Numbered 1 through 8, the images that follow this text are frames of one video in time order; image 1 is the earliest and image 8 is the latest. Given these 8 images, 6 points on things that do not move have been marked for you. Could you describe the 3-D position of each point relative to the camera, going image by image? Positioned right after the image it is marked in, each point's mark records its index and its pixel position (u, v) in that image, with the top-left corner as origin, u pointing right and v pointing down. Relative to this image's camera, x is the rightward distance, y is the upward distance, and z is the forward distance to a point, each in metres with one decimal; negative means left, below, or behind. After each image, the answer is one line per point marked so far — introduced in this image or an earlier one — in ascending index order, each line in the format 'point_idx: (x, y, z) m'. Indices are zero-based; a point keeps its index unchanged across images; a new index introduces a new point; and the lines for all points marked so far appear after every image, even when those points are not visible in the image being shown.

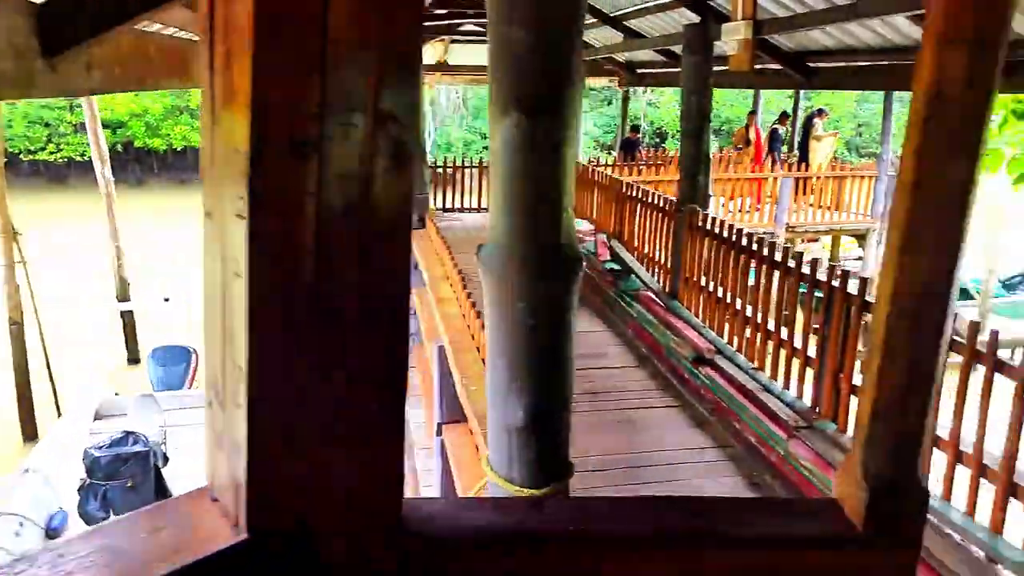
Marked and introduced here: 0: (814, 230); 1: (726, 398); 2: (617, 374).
0: (+5.7, +1.1, +14.0) m
1: (+1.4, -0.7, +4.9) m
2: (+0.8, -0.7, +5.7) m
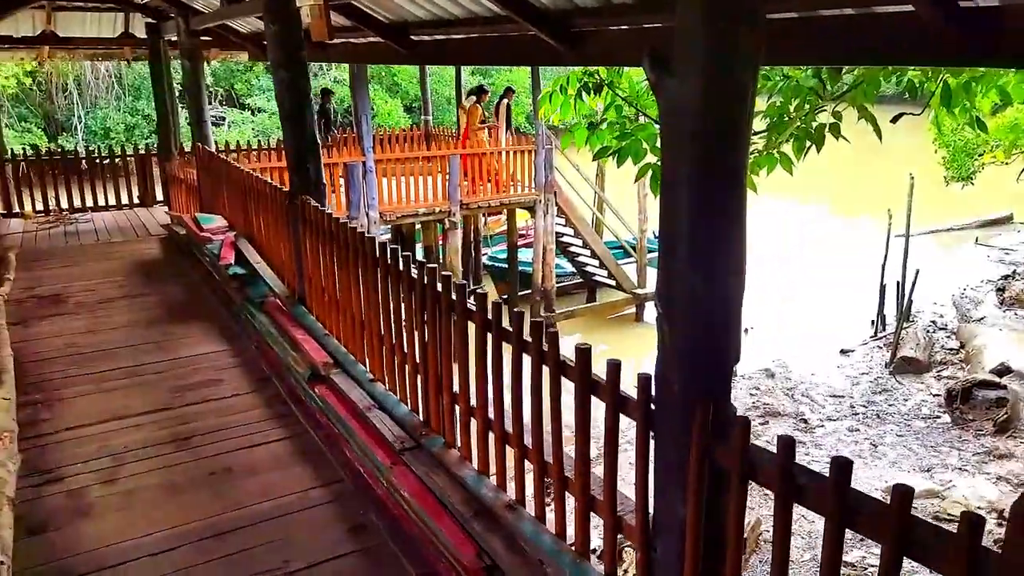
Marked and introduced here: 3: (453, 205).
0: (-0.5, +1.6, +14.2) m
1: (-1.0, -0.8, +4.2) m
2: (-1.8, -0.8, +4.7) m
3: (-1.1, +1.6, +13.6) m
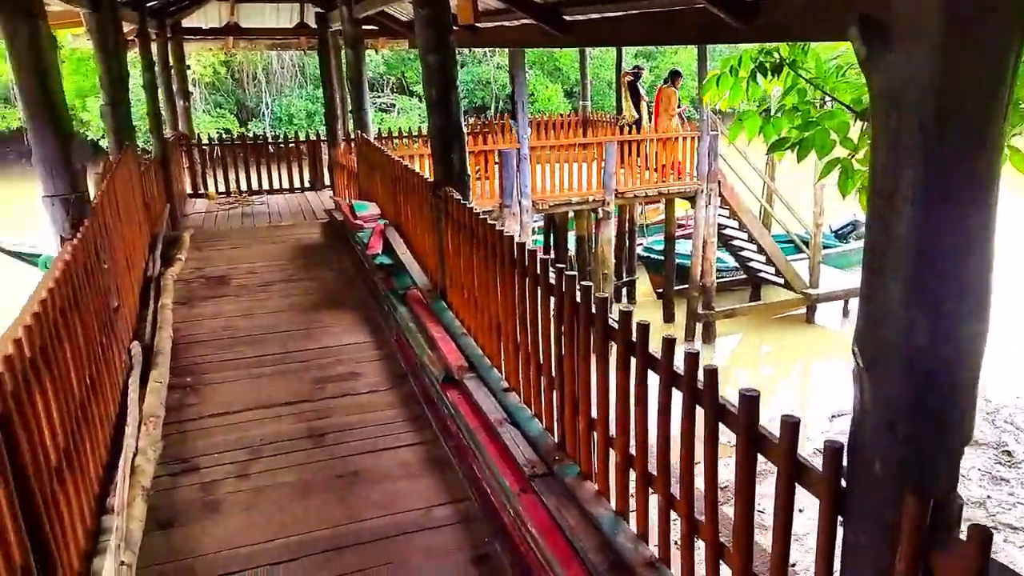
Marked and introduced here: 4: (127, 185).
0: (+2.4, +1.7, +13.5) m
1: (-0.3, -0.8, +3.9) m
2: (-1.0, -0.7, +4.6) m
3: (+1.7, +1.7, +13.1) m
4: (-3.7, +1.0, +7.1) m
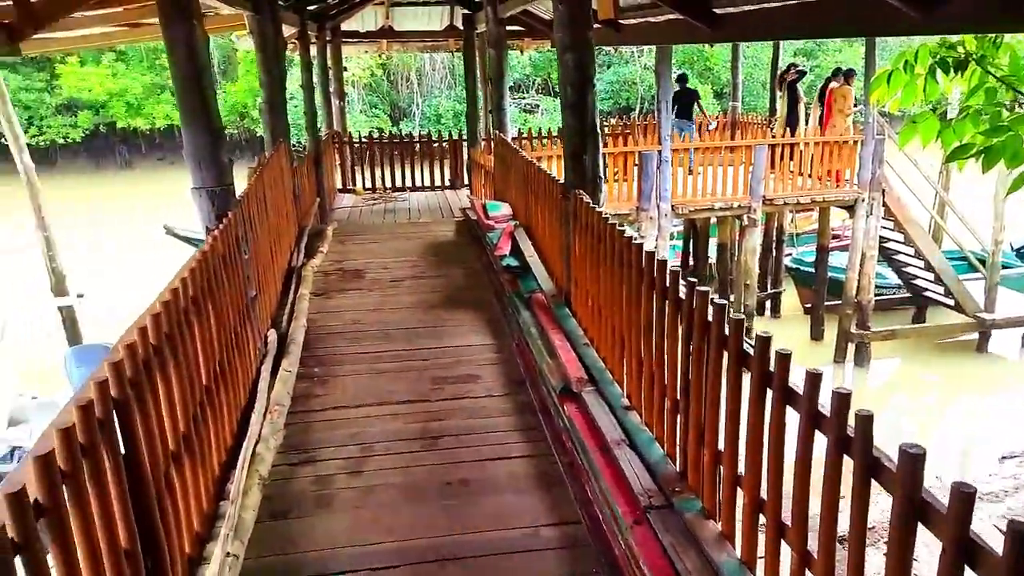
0: (+4.8, +1.5, +12.6) m
1: (+0.3, -0.8, +3.7) m
2: (-0.2, -0.7, +4.5) m
3: (+4.1, +1.5, +12.4) m
4: (-2.4, +1.1, +7.5) m
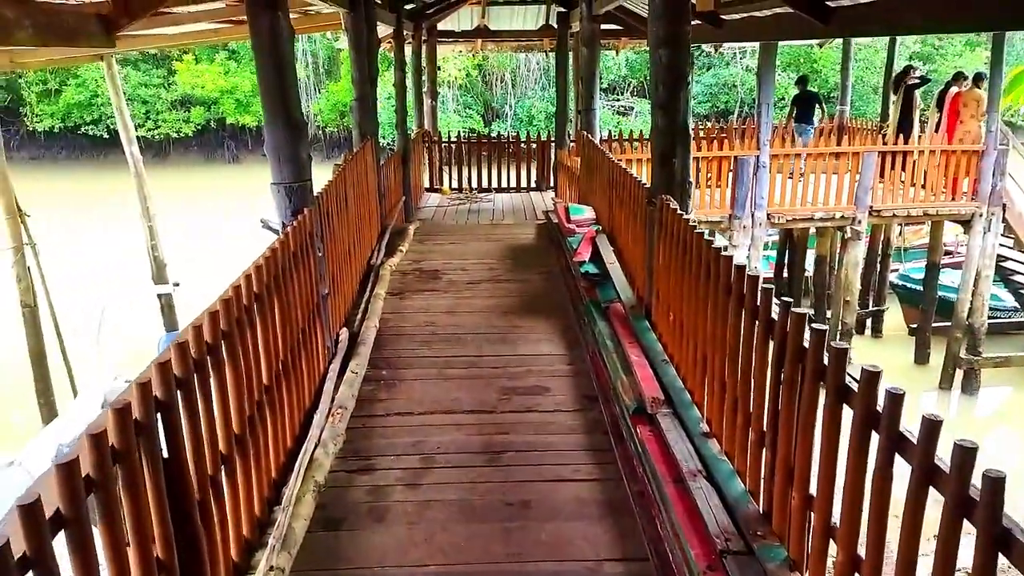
0: (+6.2, +1.2, +11.7) m
1: (+0.6, -0.9, +3.4) m
2: (+0.2, -0.8, +4.3) m
3: (+5.5, +1.2, +11.6) m
4: (-1.5, +1.1, +7.5) m
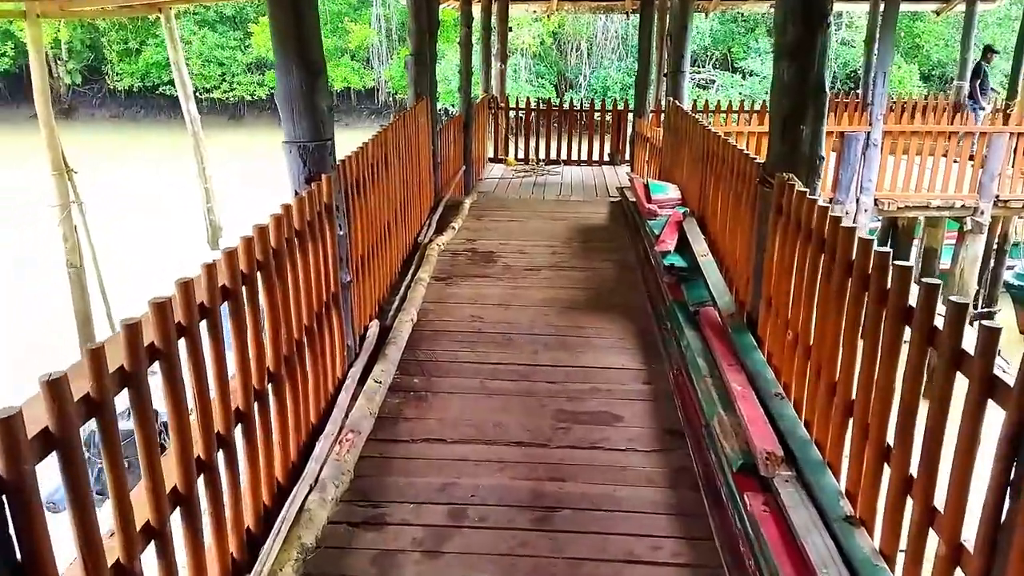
0: (+7.2, +1.1, +10.1) m
1: (+0.8, -0.9, +2.4) m
2: (+0.4, -0.8, +3.3) m
3: (+6.4, +1.2, +10.0) m
4: (-0.9, +1.3, +6.5) m
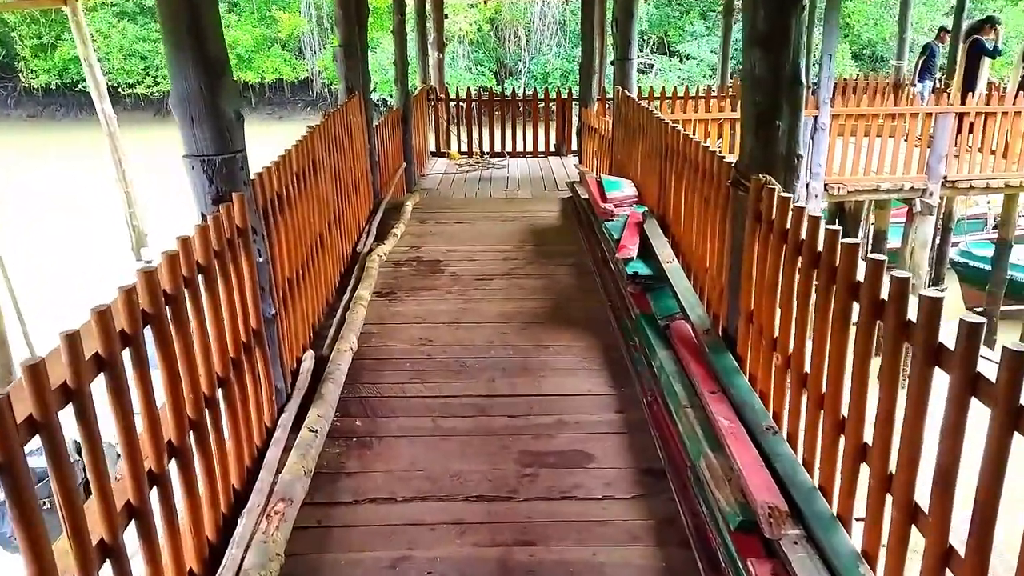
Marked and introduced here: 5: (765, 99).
0: (+6.5, +1.4, +10.1) m
1: (+0.7, -1.0, +2.0) m
2: (+0.3, -0.9, +2.8) m
3: (+5.7, +1.4, +9.9) m
4: (-1.3, +1.2, +5.9) m
5: (+1.1, +0.9, +3.3) m
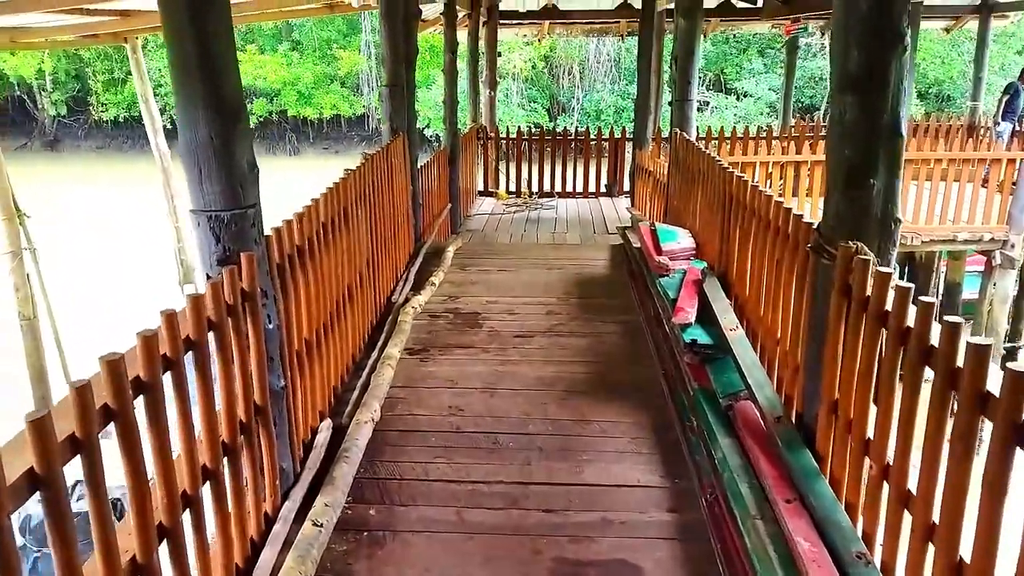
0: (+7.1, +0.6, +9.3) m
1: (+0.8, -1.3, +1.4) m
2: (+0.4, -1.2, +2.3) m
3: (+6.3, +0.7, +9.2) m
4: (-1.0, +0.8, +5.6) m
5: (+1.3, +0.5, +2.8) m
